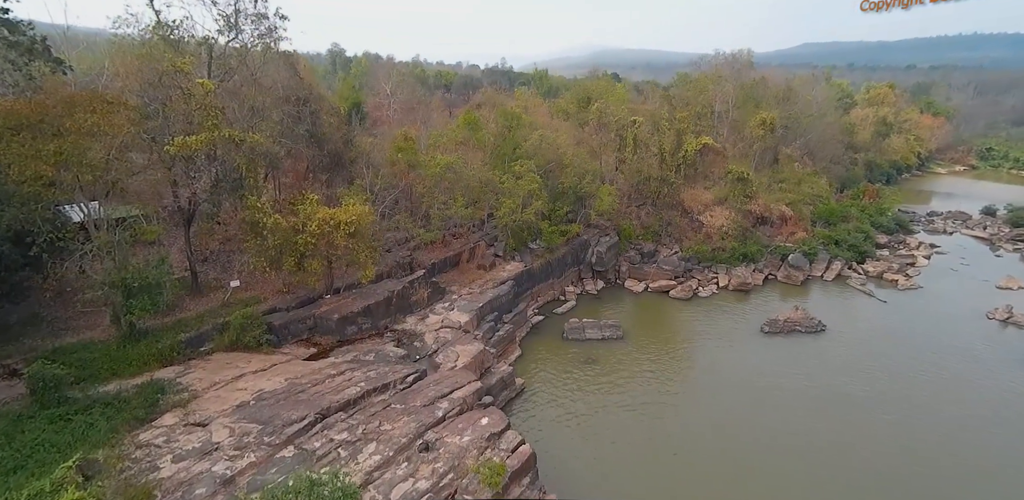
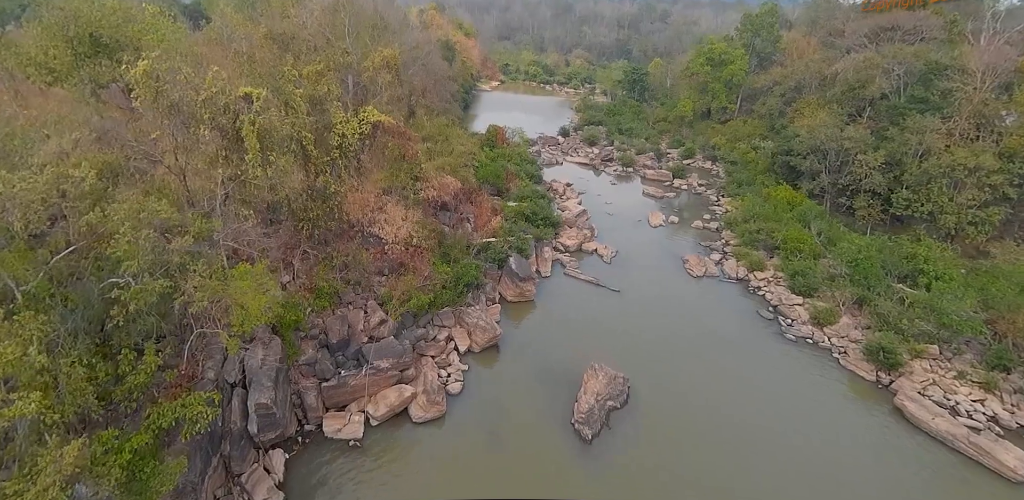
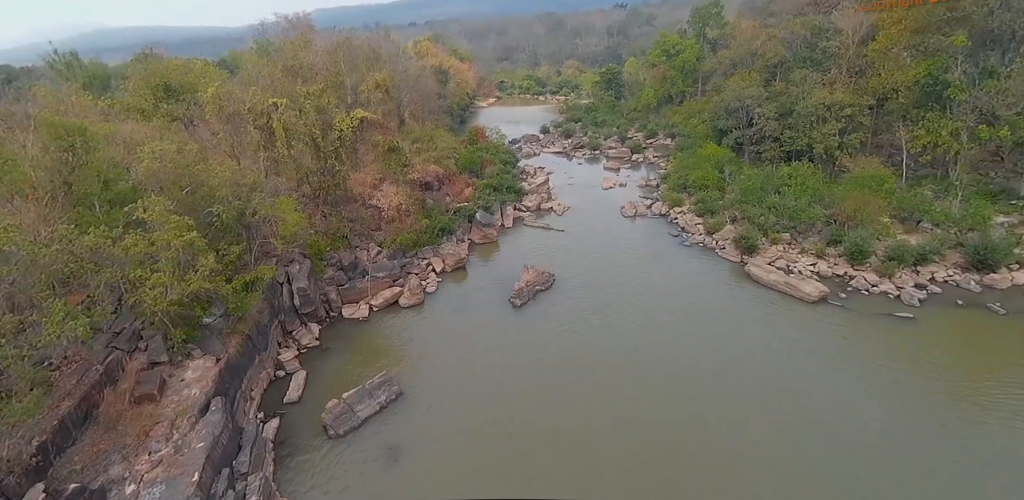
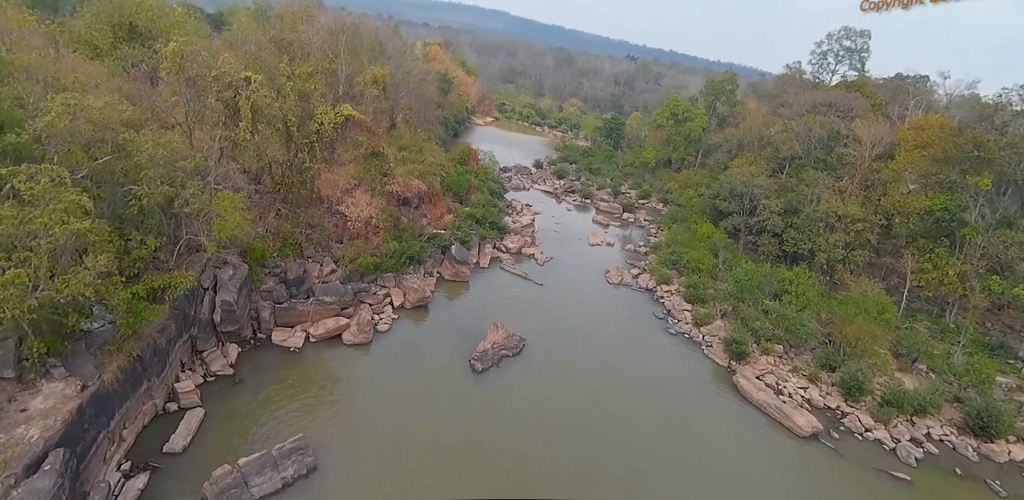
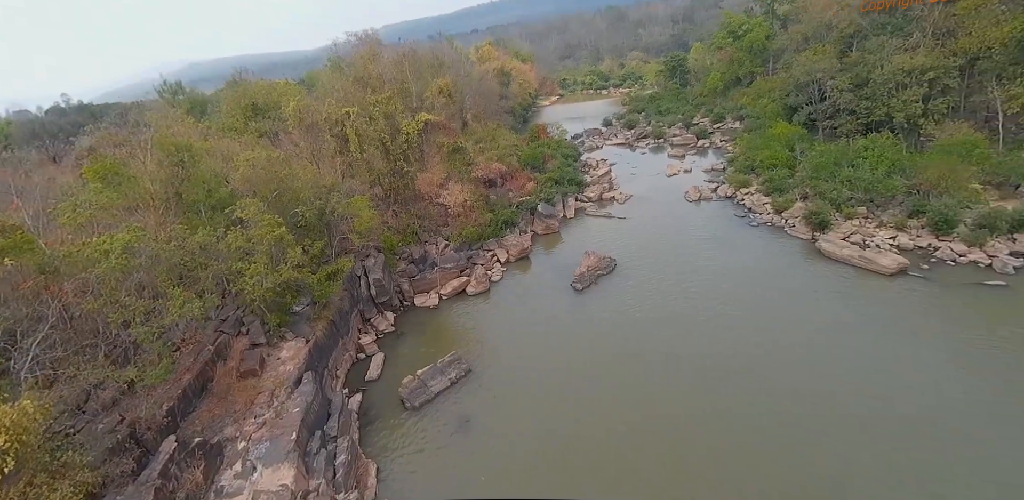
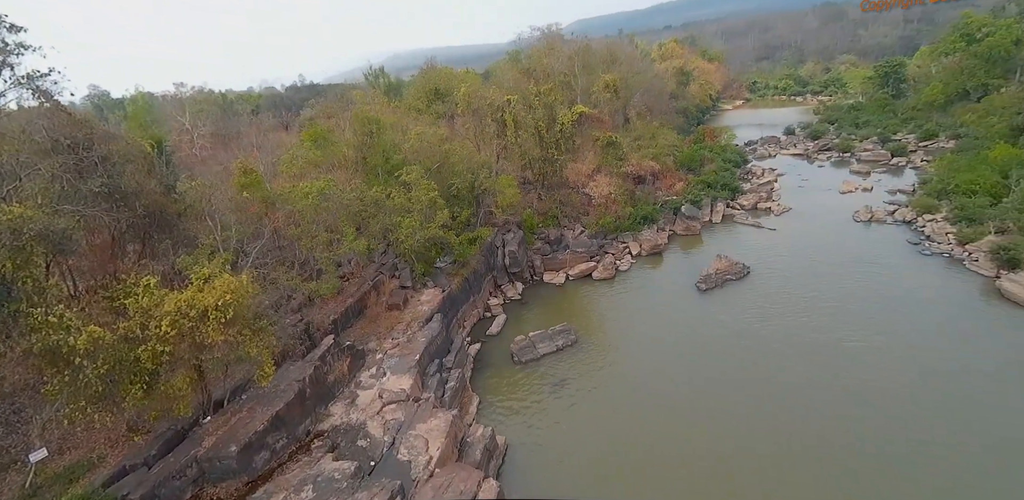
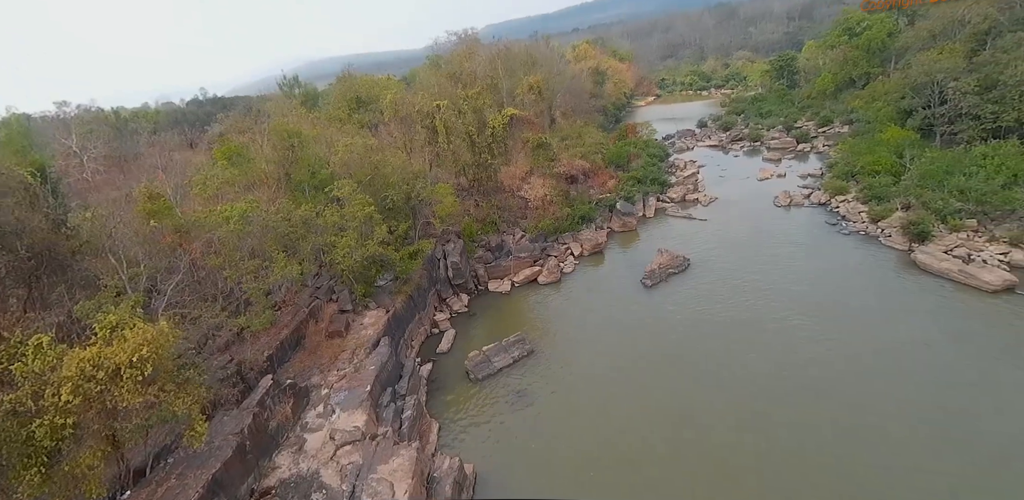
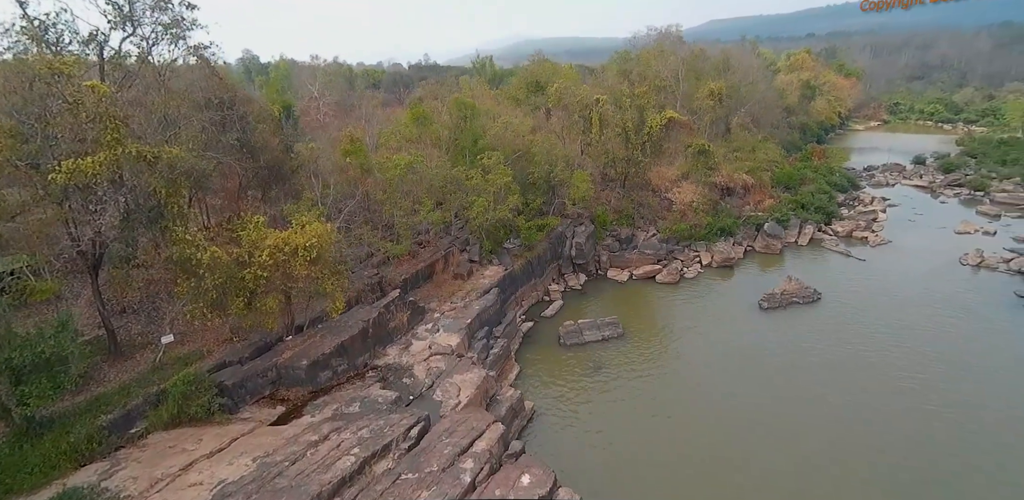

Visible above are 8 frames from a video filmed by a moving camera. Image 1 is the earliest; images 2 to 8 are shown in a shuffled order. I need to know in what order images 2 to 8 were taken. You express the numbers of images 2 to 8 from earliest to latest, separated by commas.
8, 6, 7, 5, 3, 4, 2
